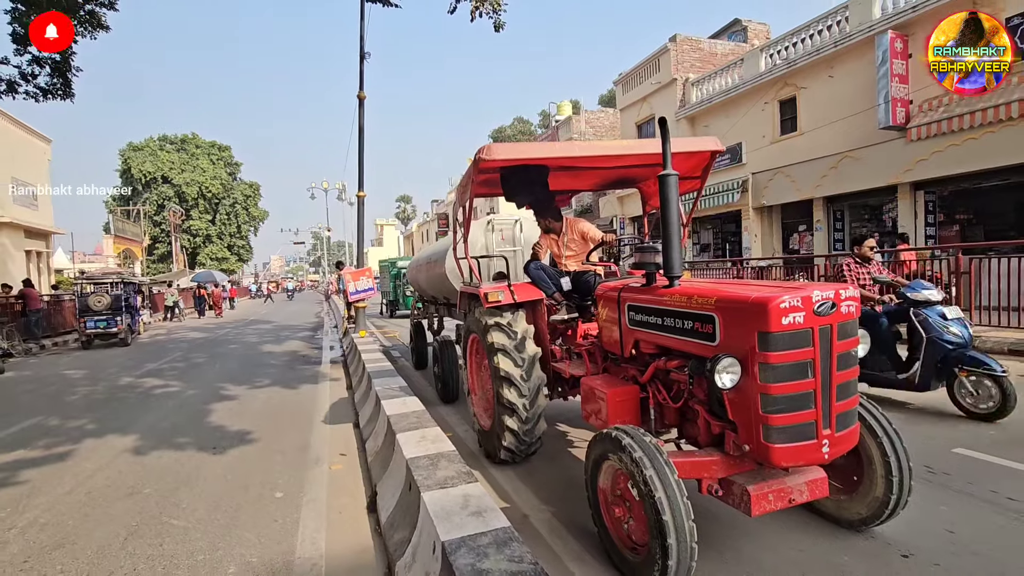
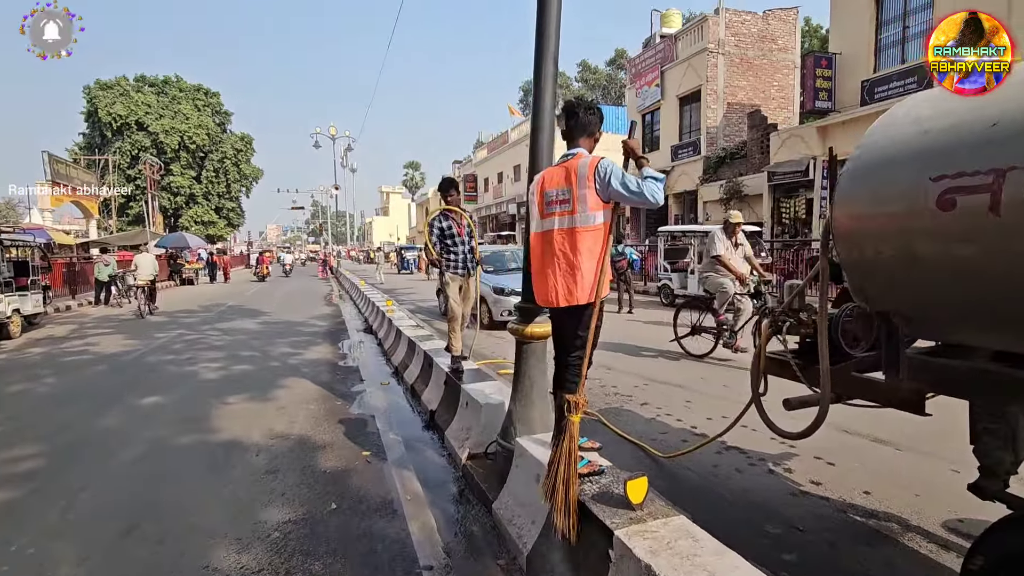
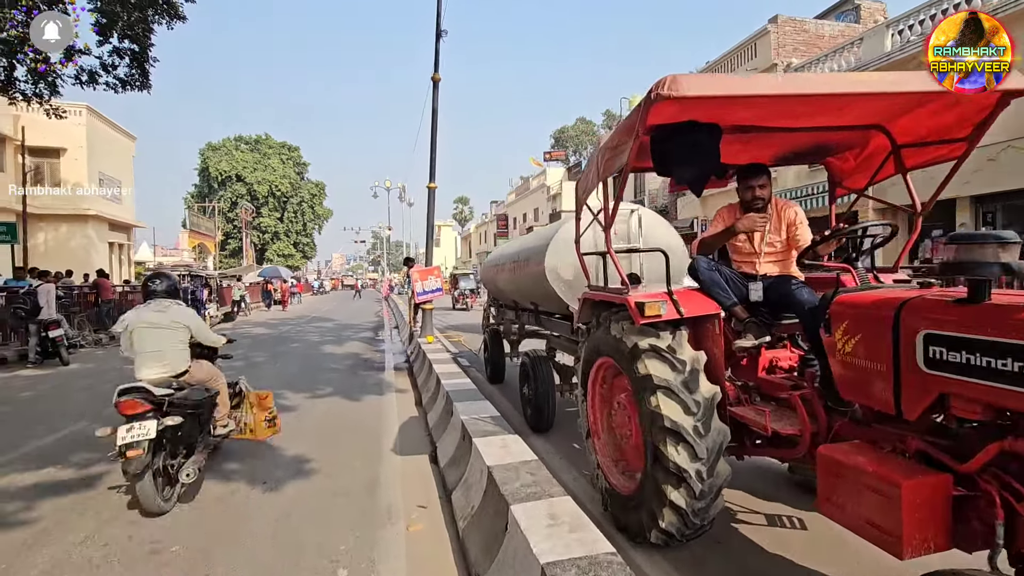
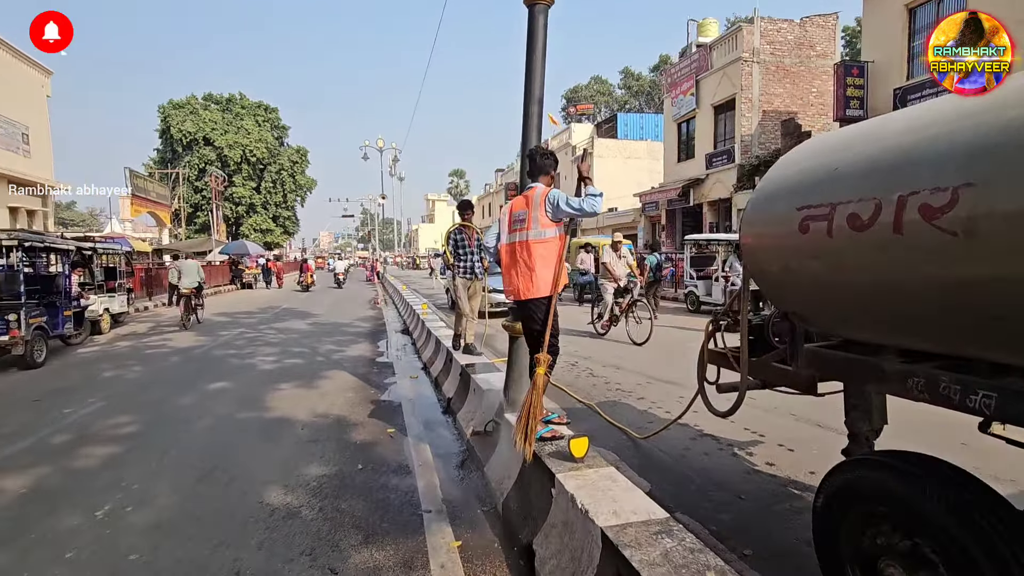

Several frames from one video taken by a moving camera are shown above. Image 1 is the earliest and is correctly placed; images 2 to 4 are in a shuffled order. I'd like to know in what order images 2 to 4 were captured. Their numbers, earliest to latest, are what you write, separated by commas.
3, 4, 2
